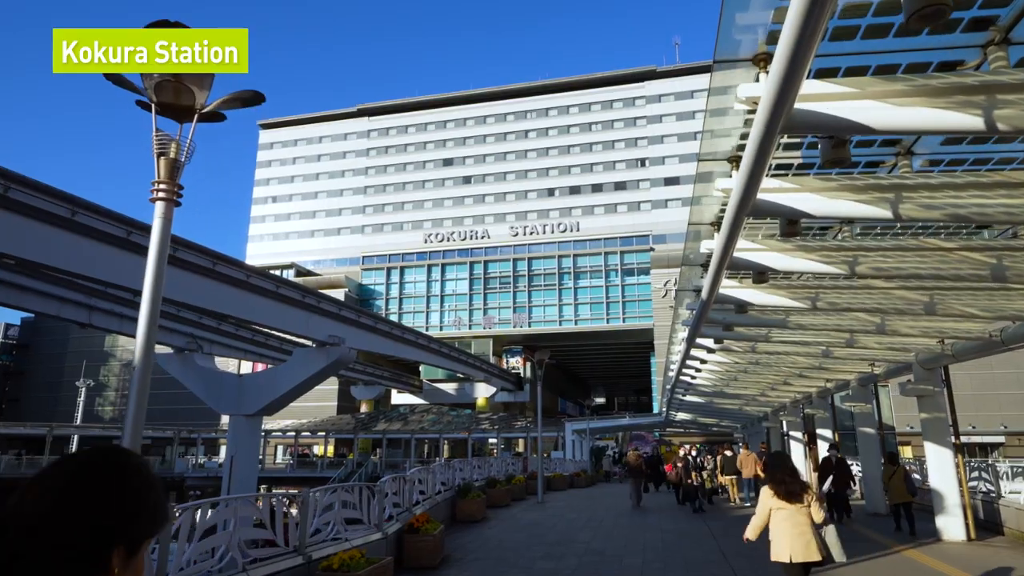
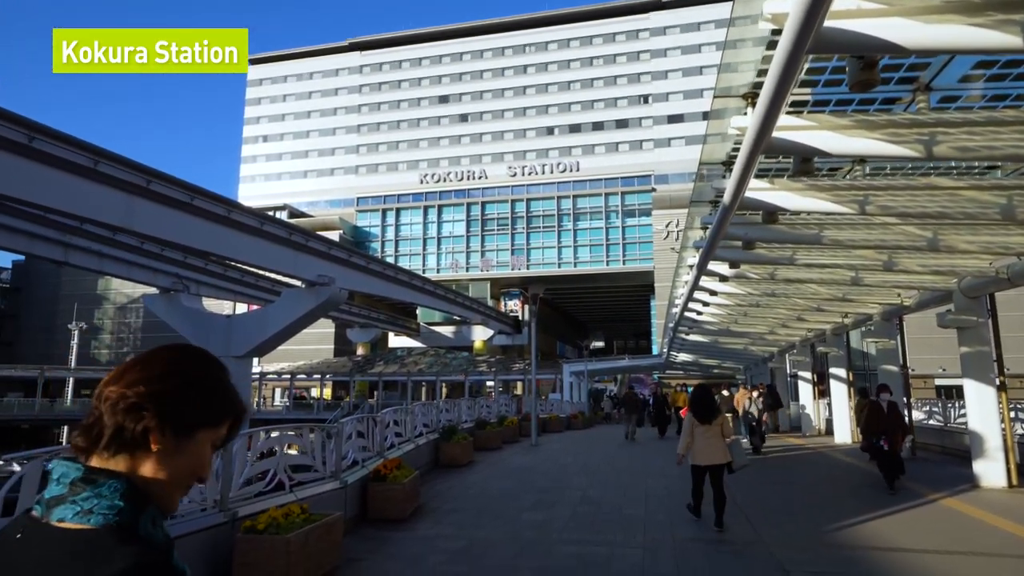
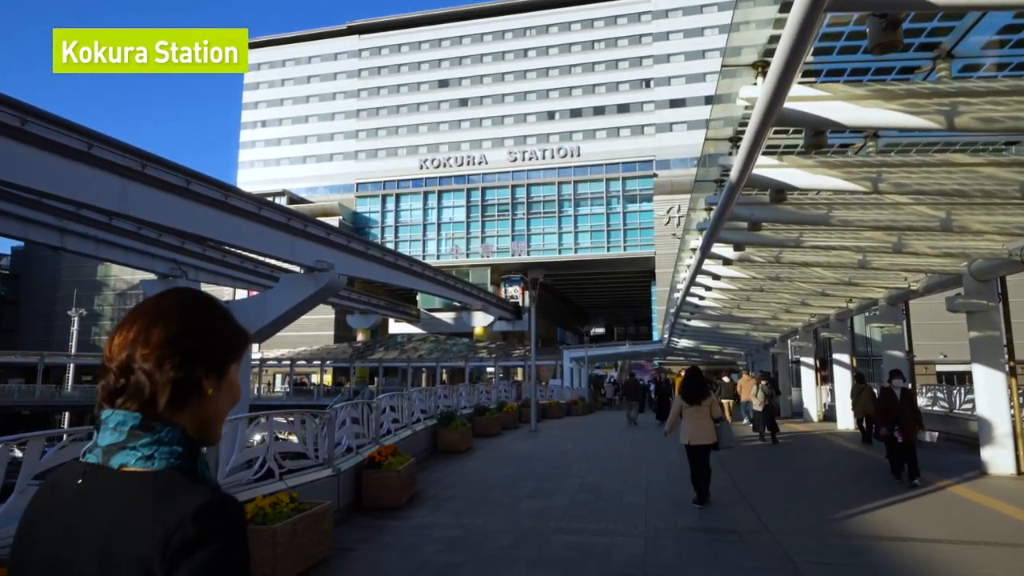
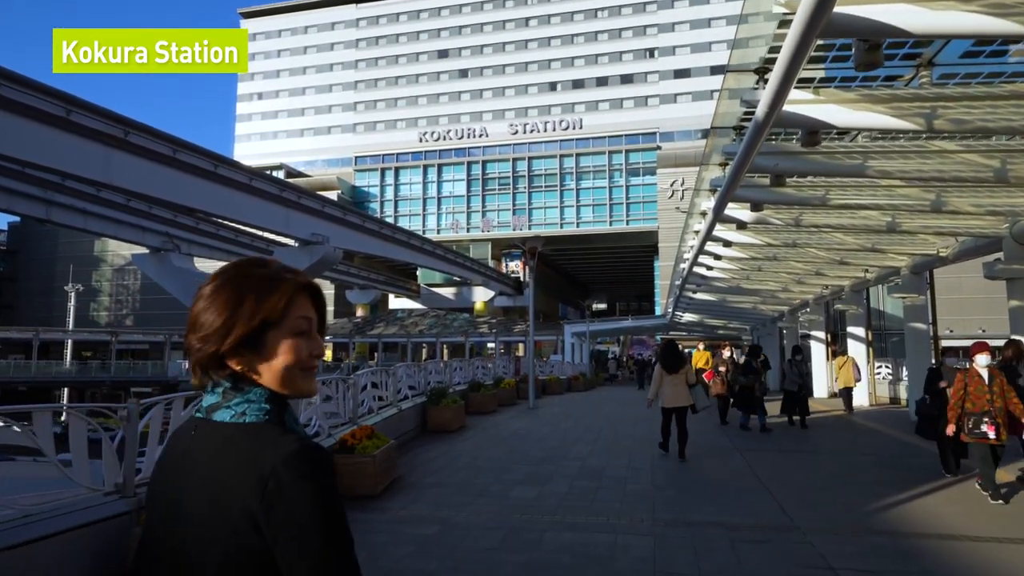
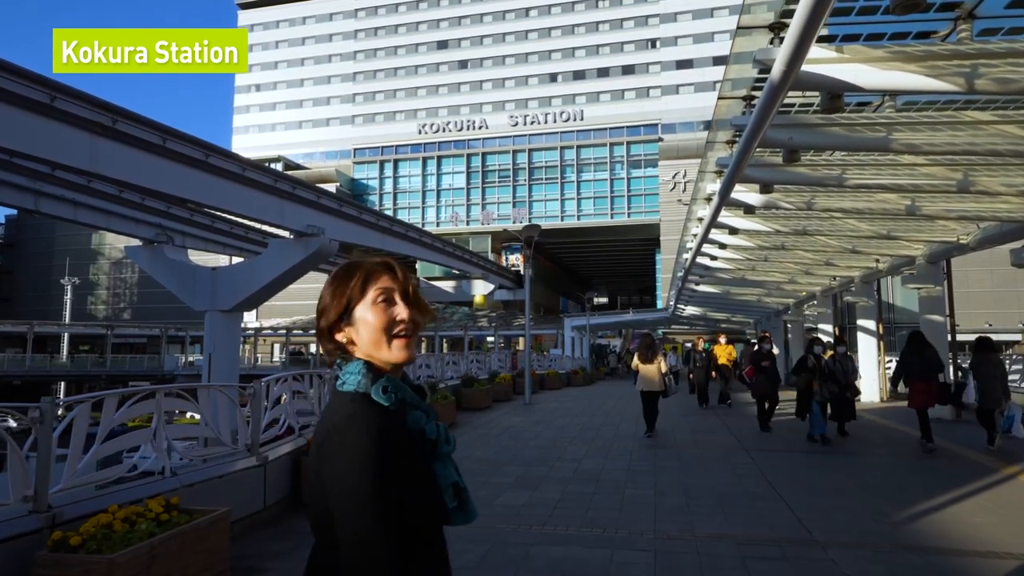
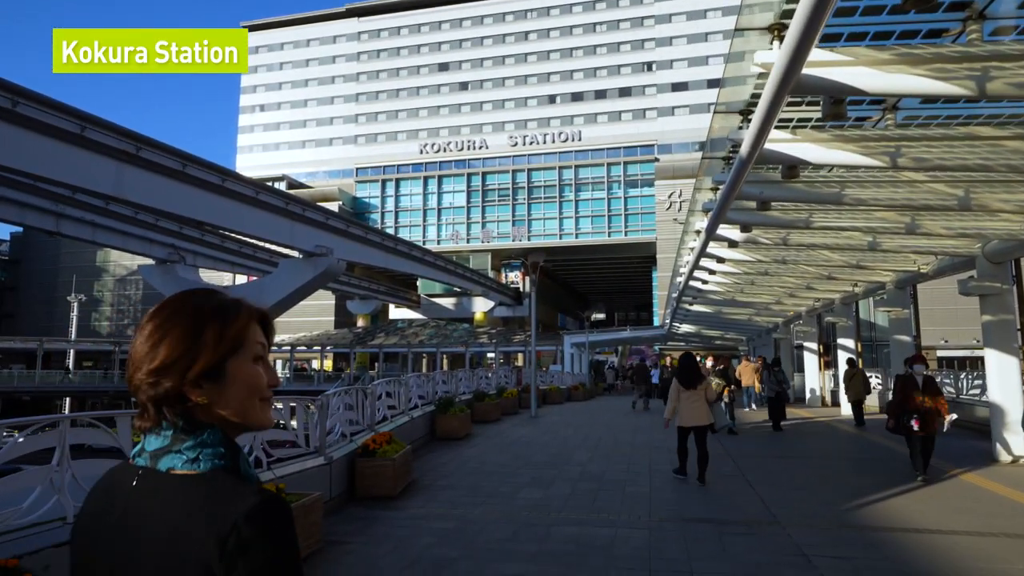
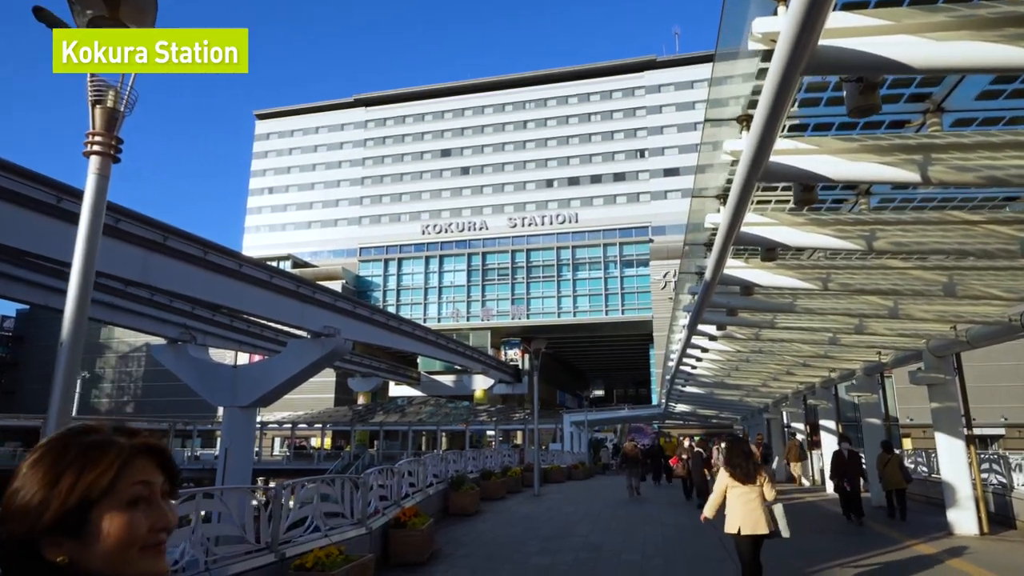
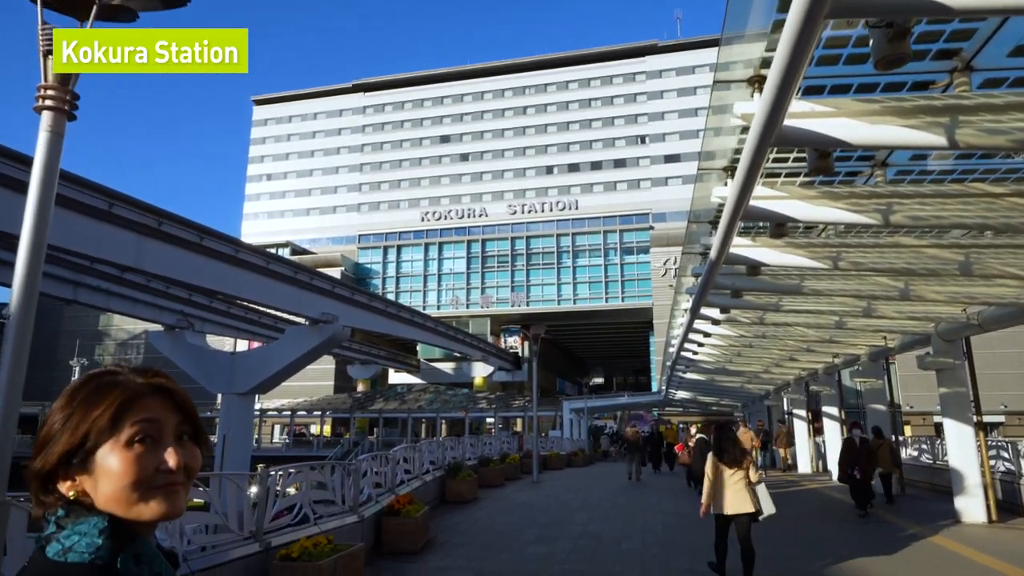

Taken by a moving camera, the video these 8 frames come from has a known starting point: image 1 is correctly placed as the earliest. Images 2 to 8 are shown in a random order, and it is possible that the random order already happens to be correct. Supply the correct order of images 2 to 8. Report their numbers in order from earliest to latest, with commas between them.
7, 8, 2, 3, 6, 4, 5
